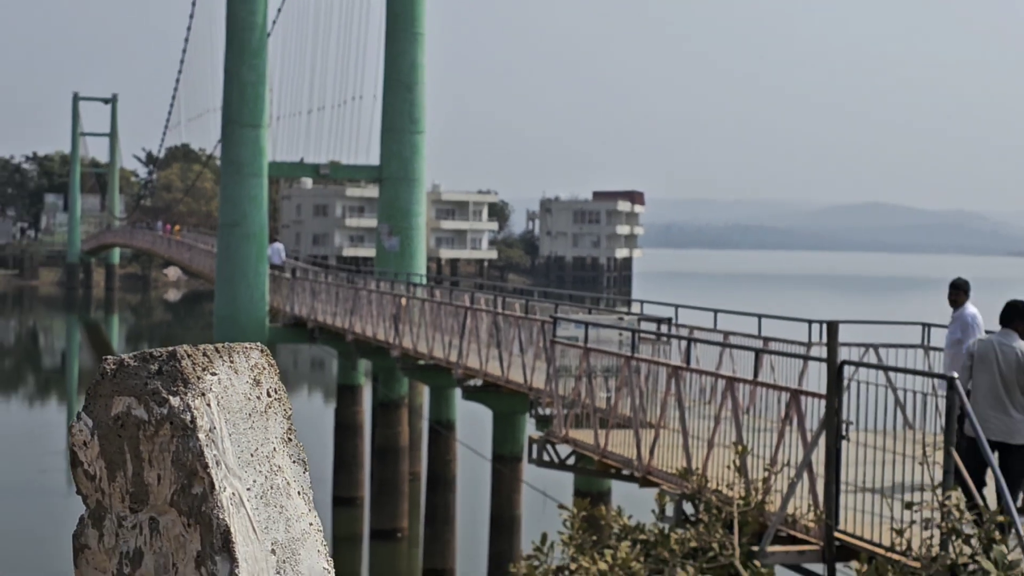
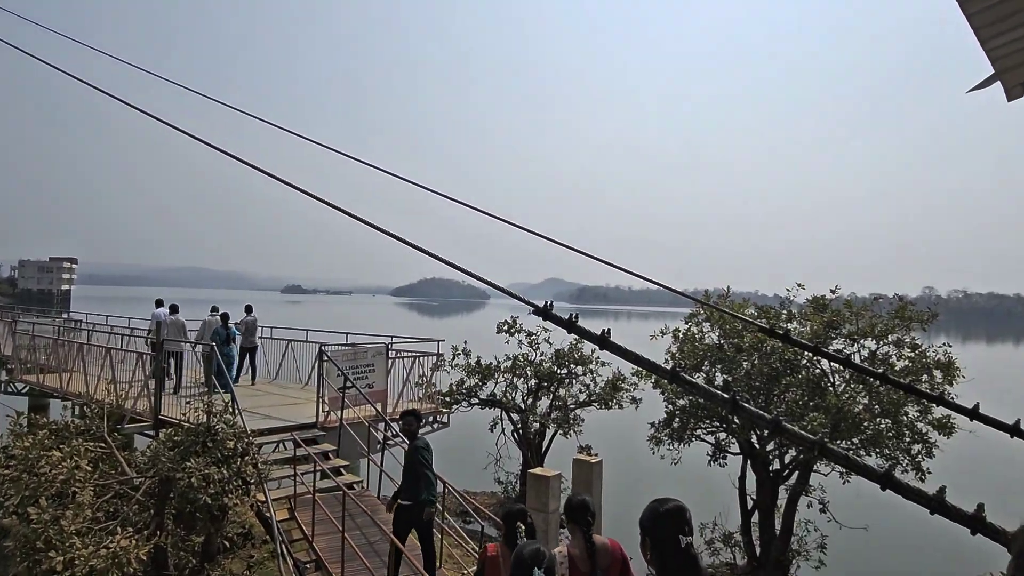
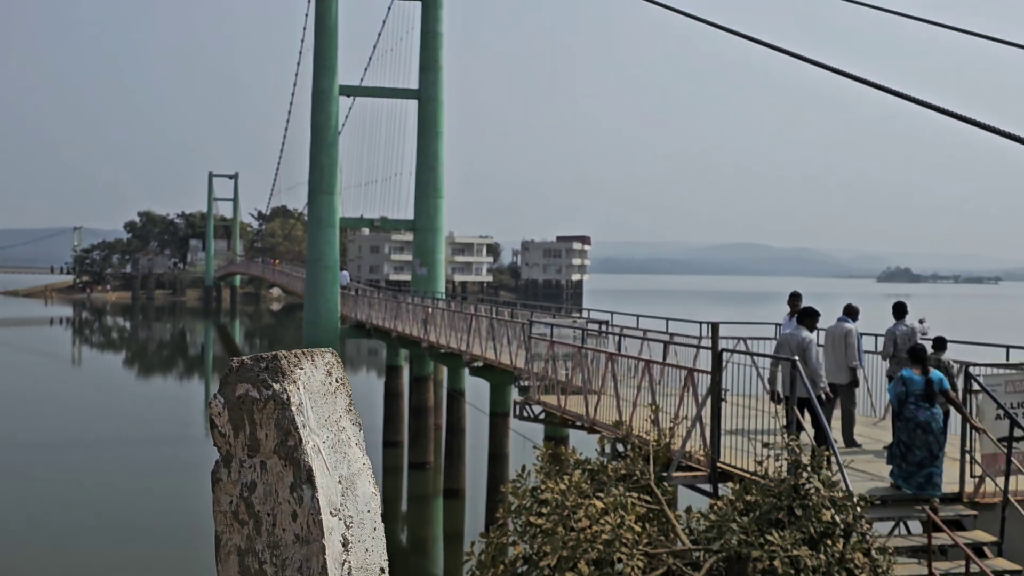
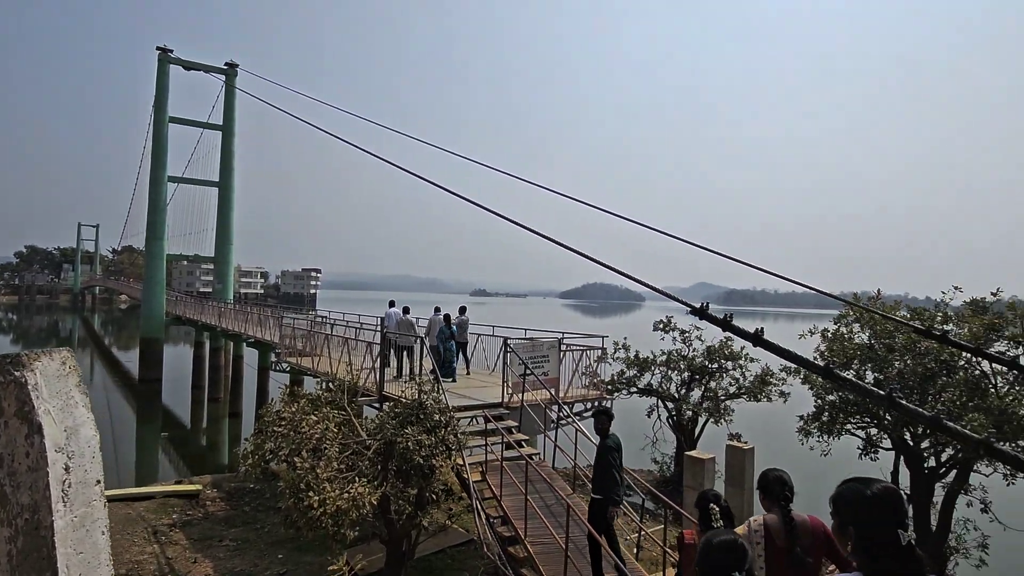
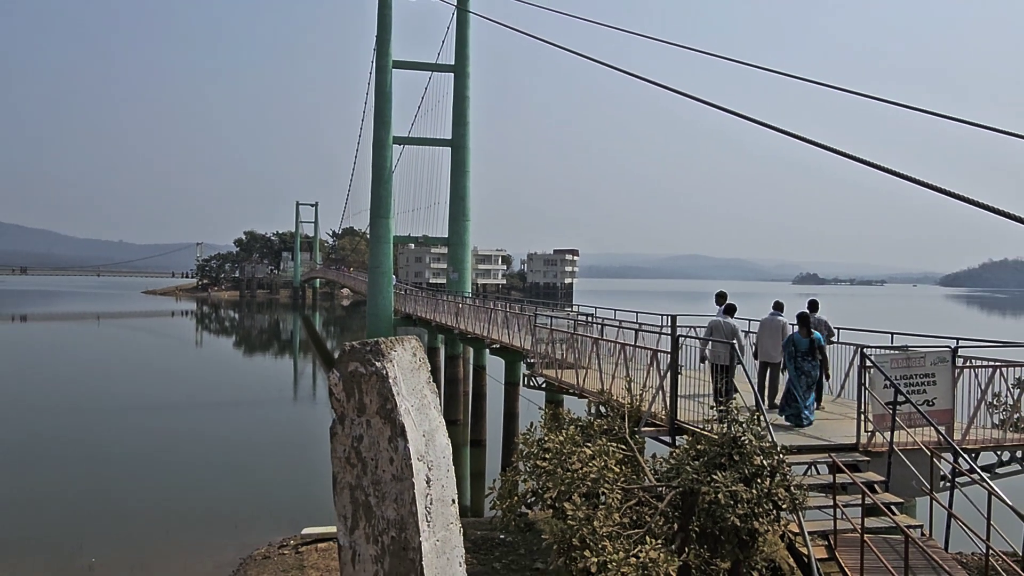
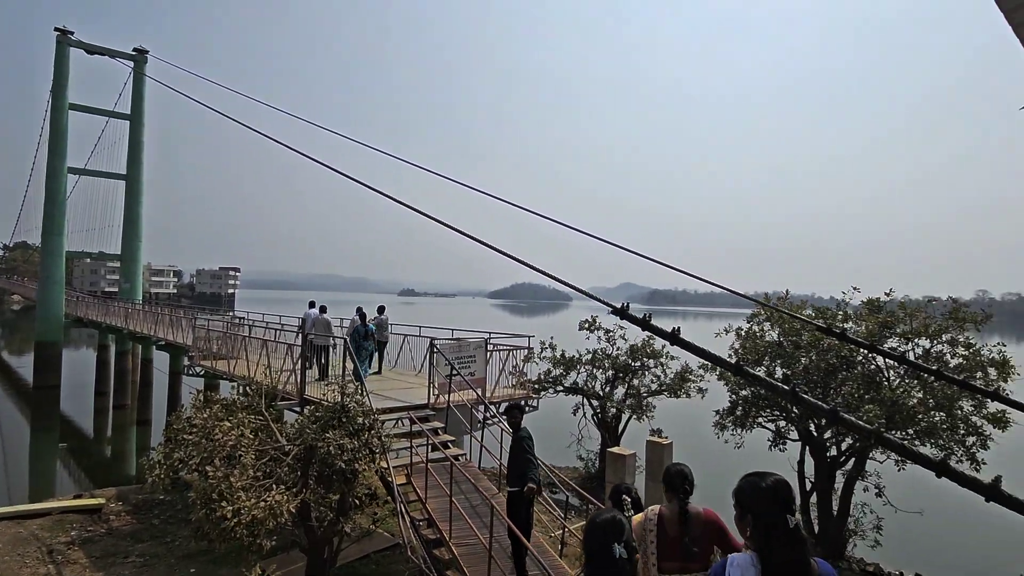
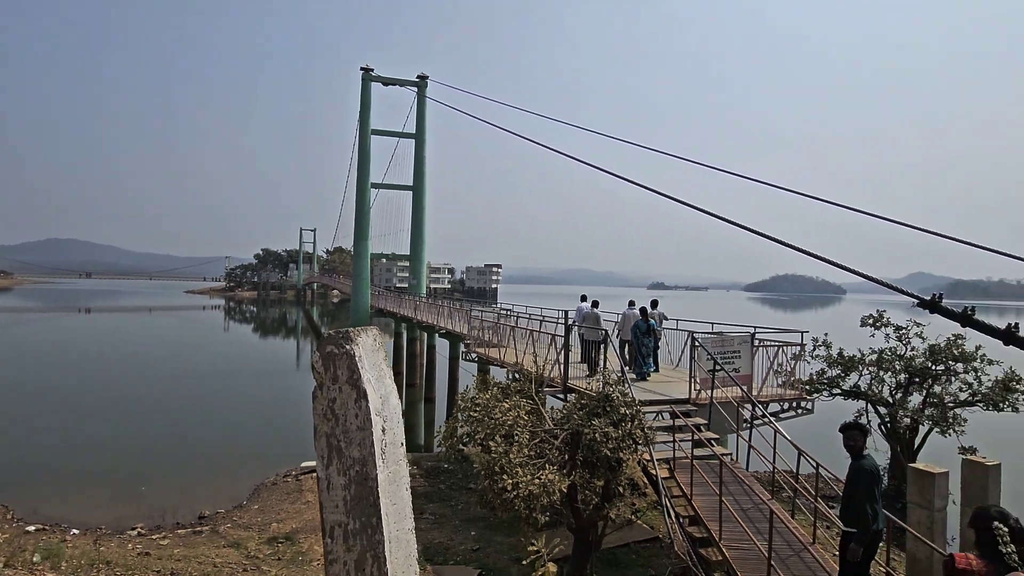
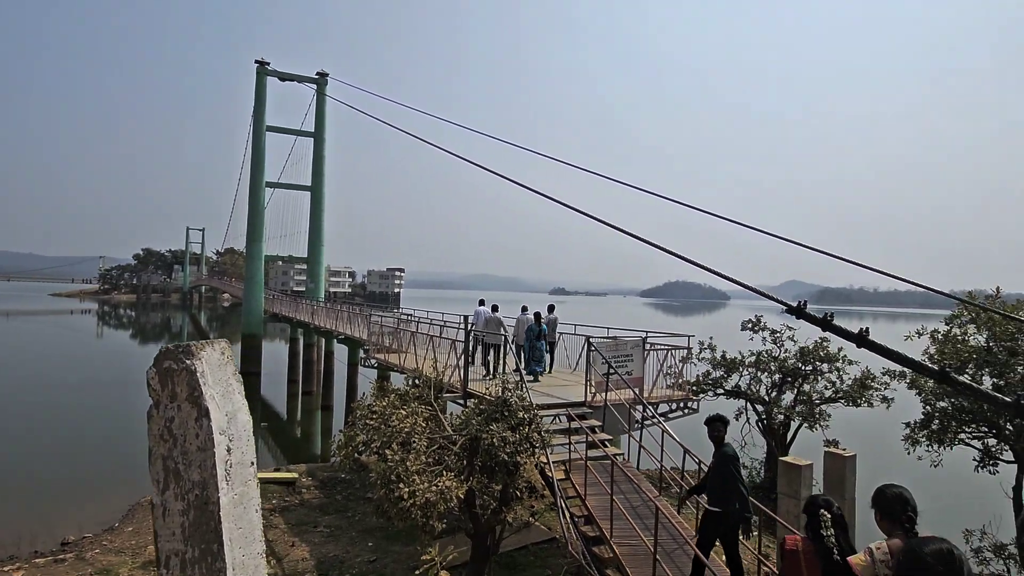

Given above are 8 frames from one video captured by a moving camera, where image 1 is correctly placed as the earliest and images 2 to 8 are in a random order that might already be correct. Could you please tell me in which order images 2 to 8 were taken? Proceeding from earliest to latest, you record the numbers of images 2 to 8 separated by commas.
3, 5, 7, 8, 4, 6, 2
